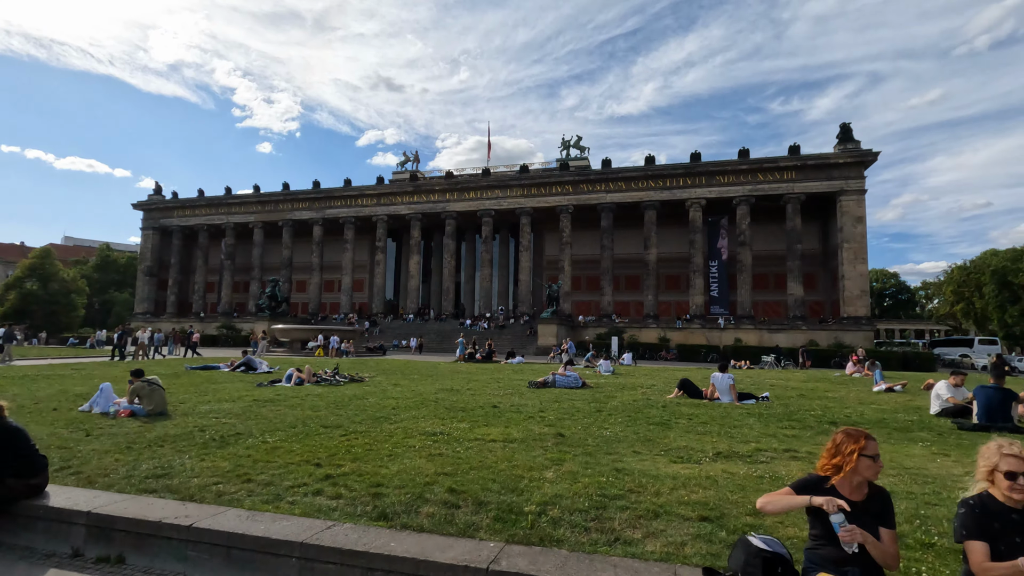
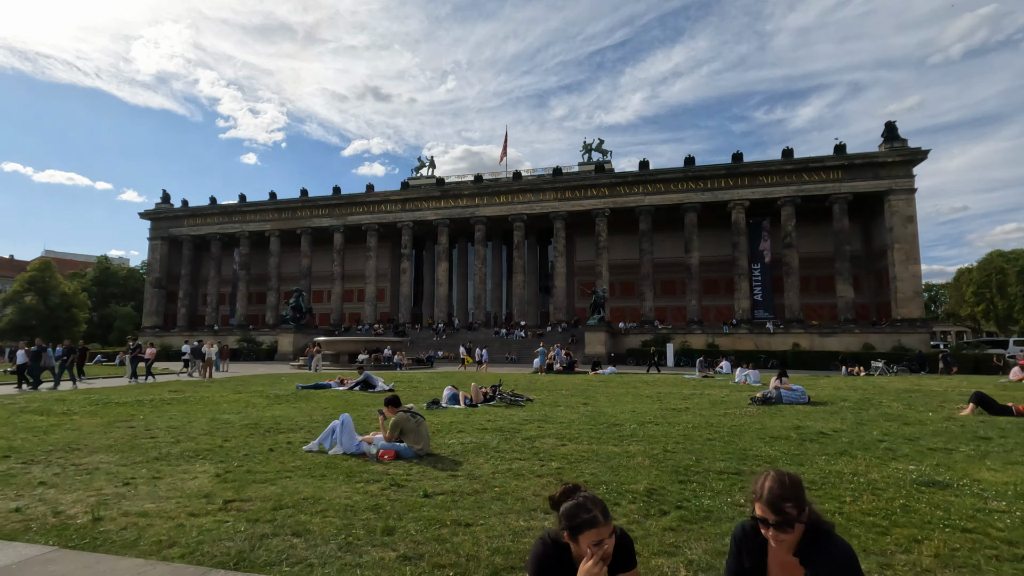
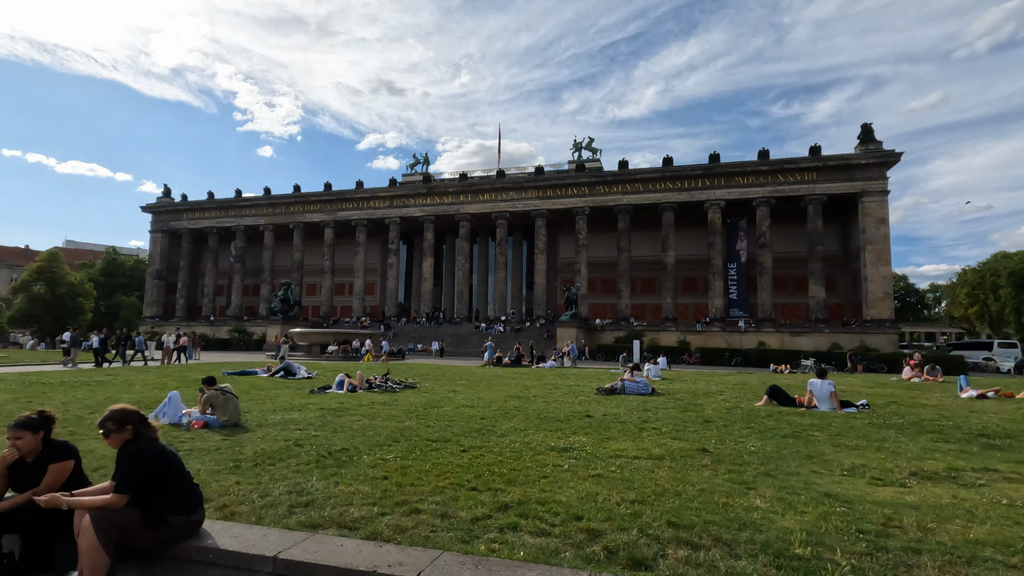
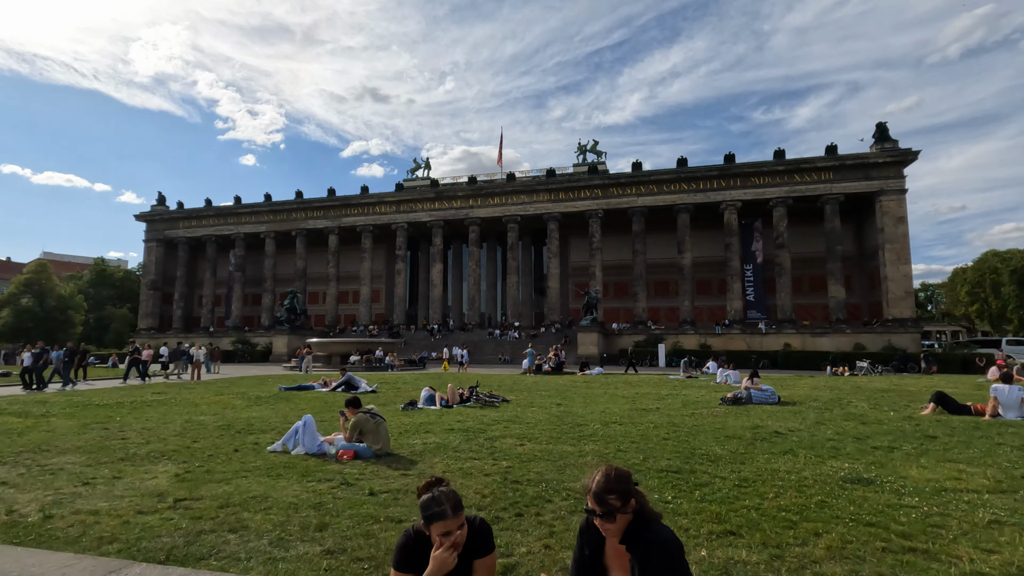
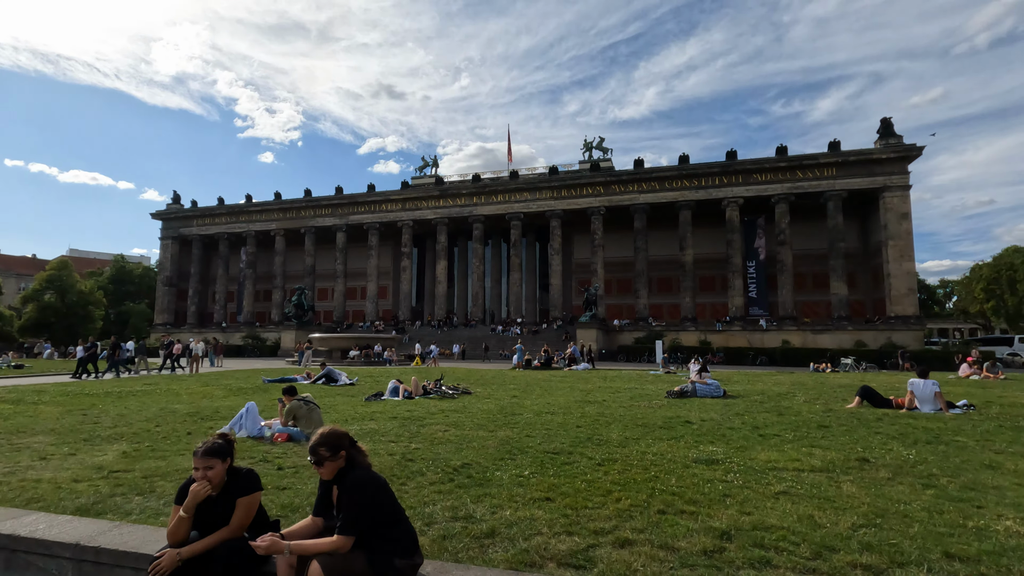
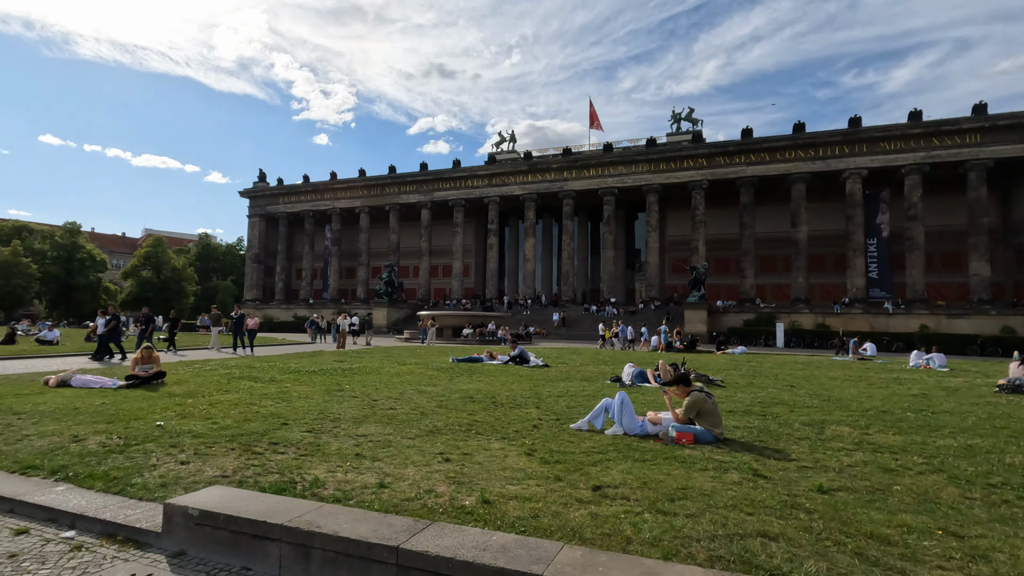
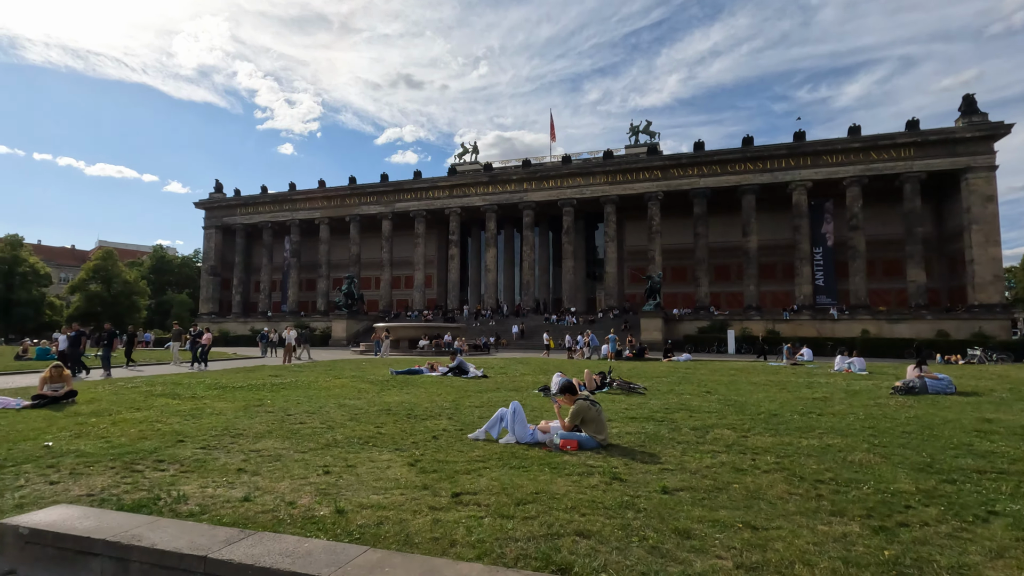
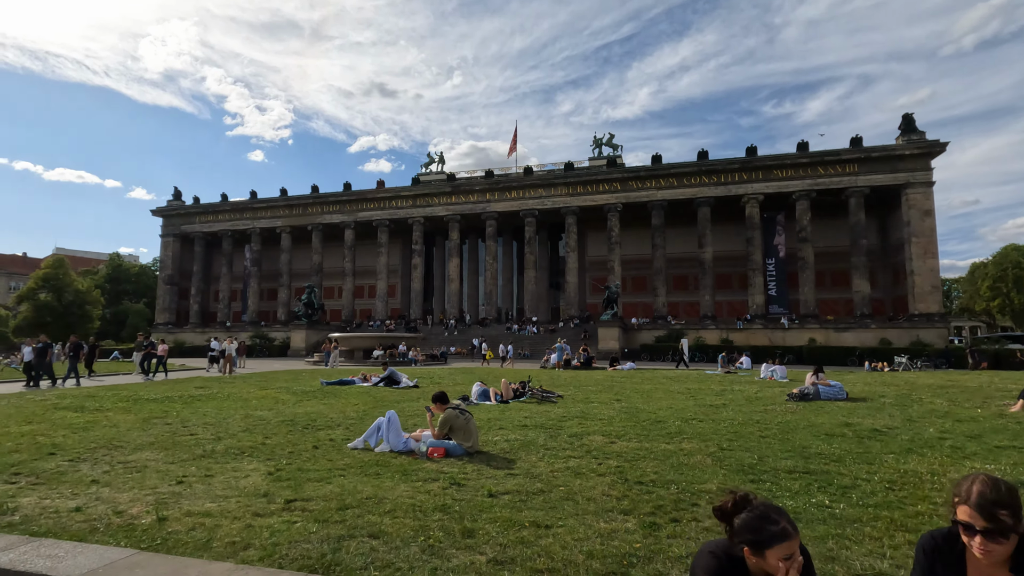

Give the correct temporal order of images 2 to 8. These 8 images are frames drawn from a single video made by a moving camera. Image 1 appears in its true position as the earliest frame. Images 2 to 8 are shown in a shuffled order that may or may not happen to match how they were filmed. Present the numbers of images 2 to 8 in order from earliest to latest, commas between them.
3, 5, 4, 2, 8, 7, 6
